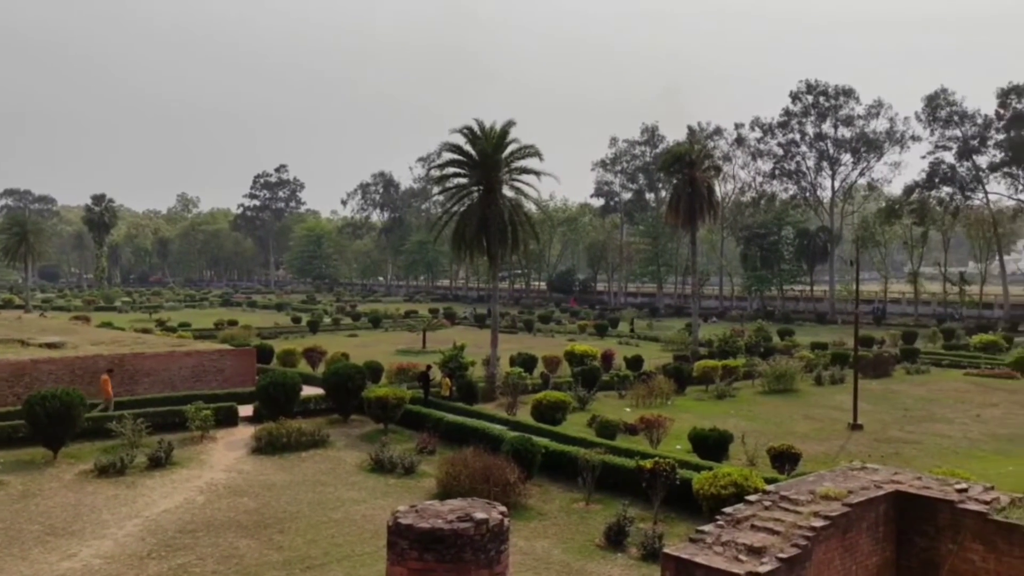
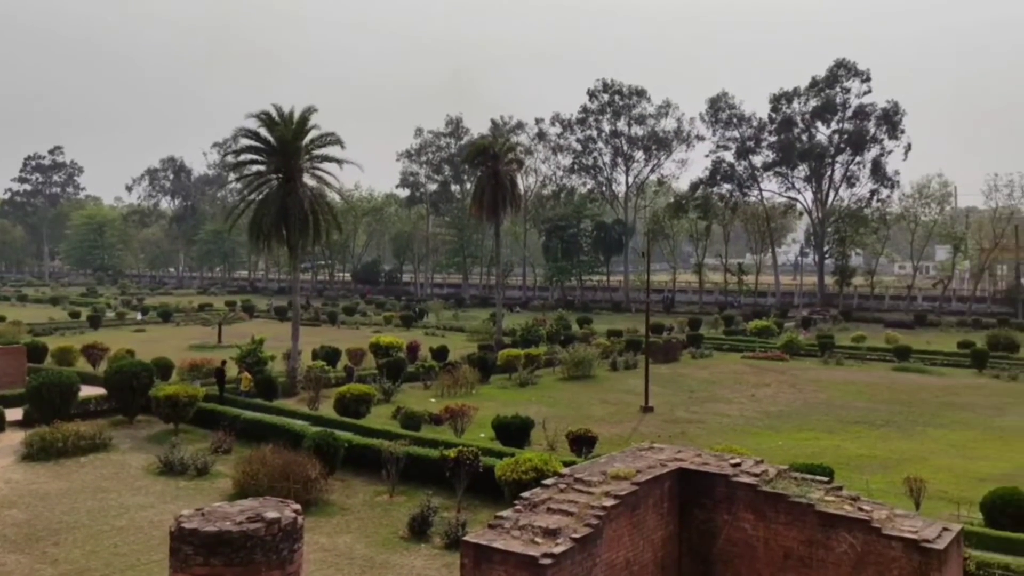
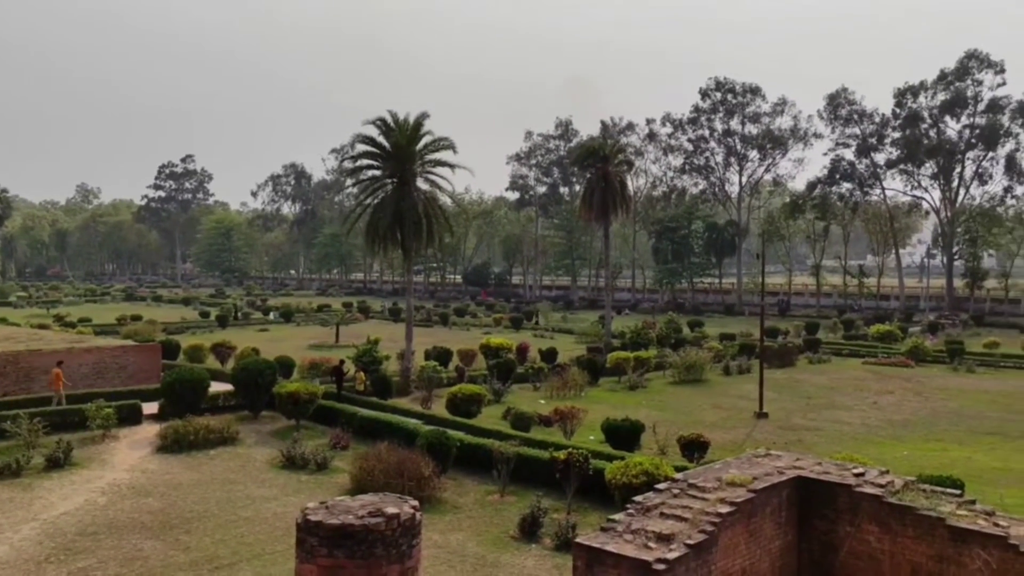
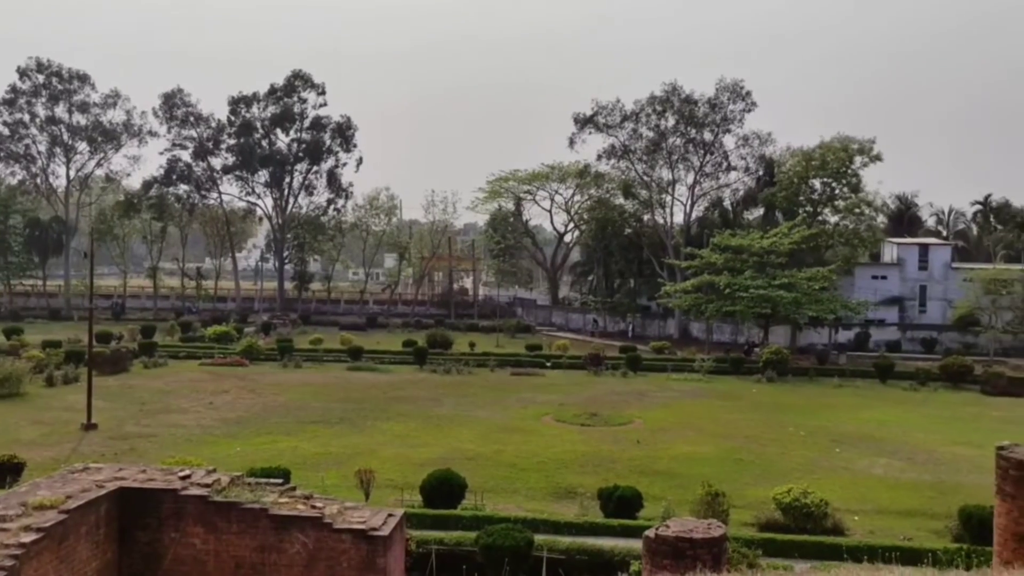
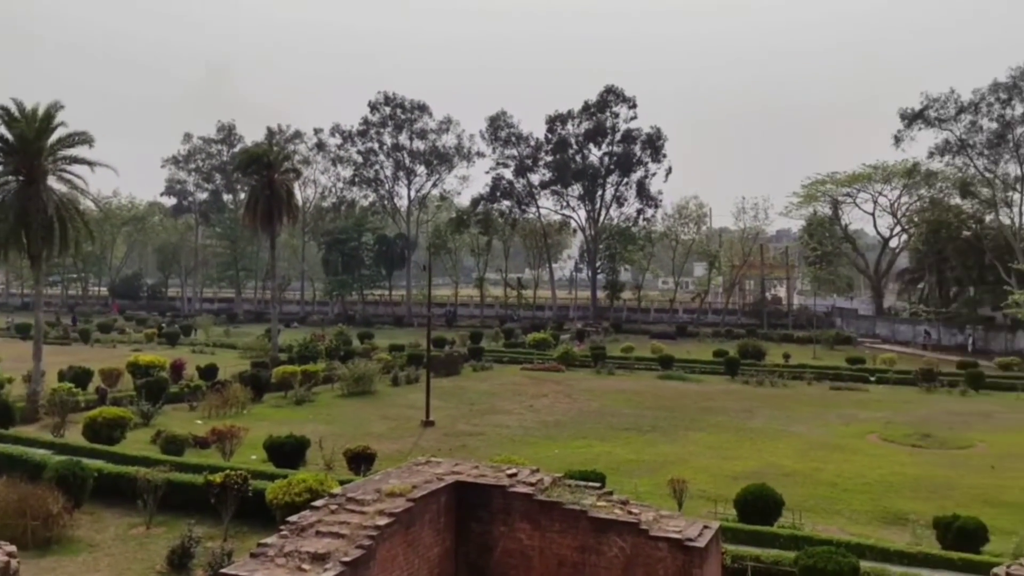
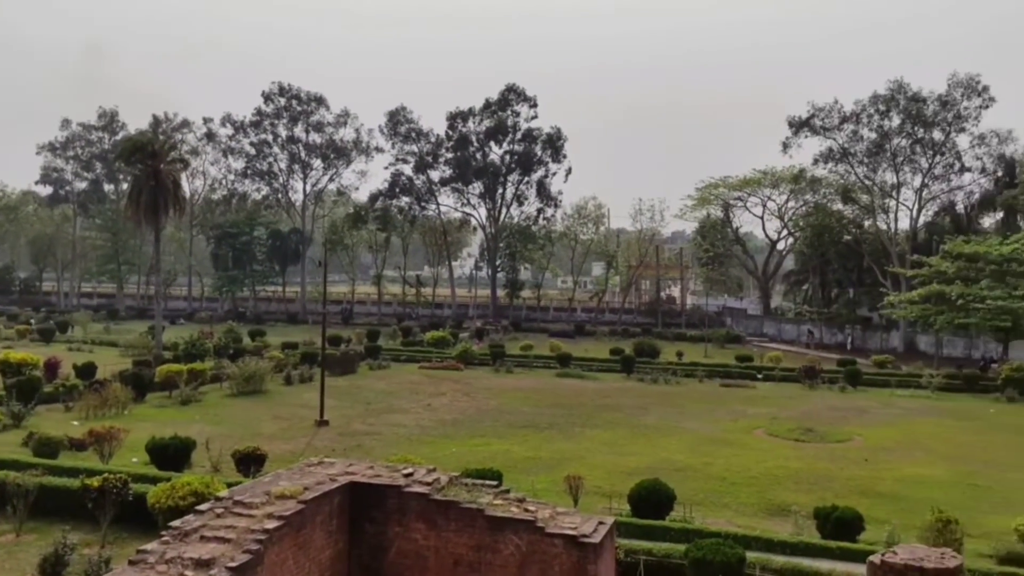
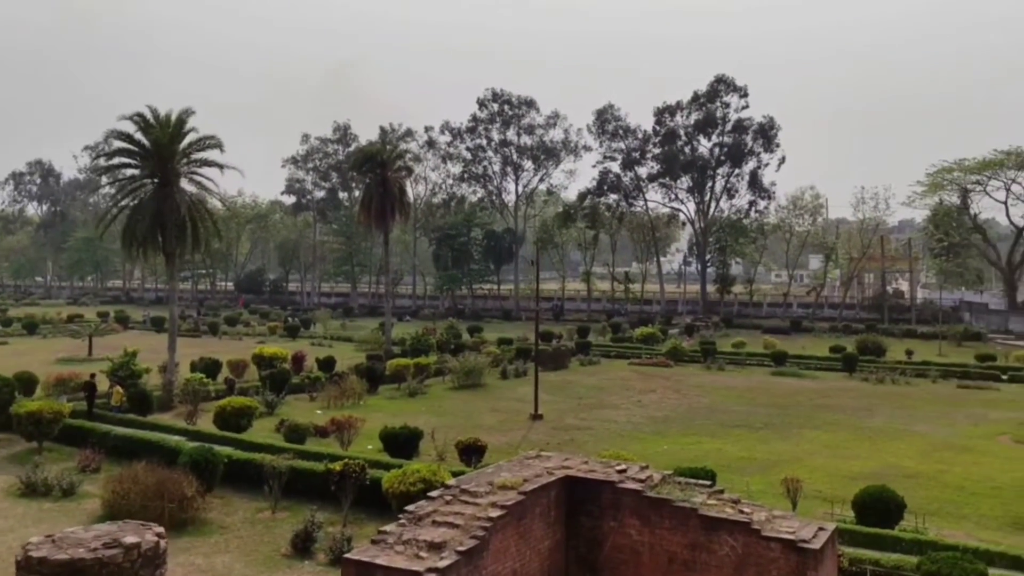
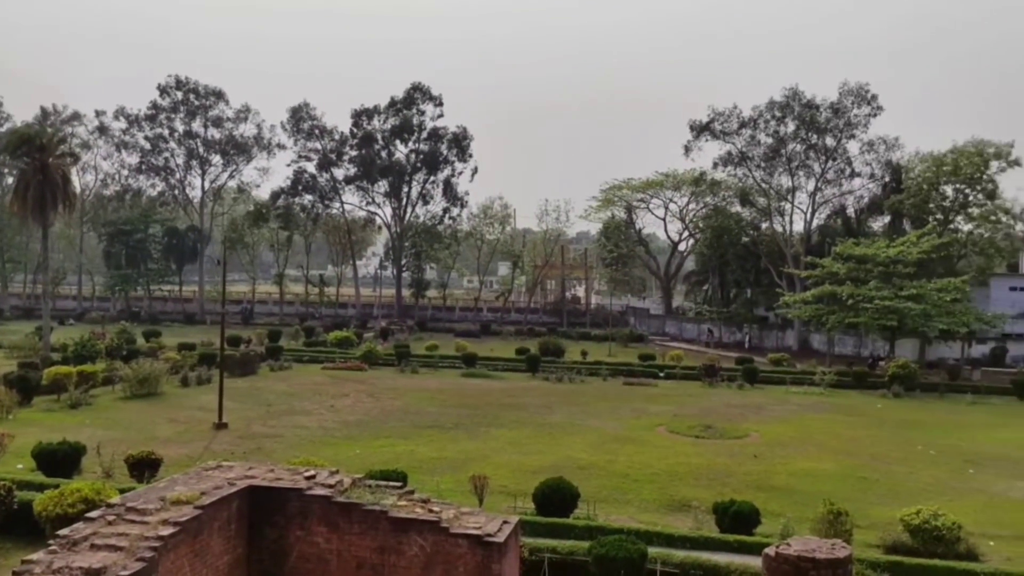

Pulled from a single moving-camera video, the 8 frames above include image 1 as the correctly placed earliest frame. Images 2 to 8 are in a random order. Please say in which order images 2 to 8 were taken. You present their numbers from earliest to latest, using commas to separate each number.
3, 2, 7, 5, 6, 8, 4
